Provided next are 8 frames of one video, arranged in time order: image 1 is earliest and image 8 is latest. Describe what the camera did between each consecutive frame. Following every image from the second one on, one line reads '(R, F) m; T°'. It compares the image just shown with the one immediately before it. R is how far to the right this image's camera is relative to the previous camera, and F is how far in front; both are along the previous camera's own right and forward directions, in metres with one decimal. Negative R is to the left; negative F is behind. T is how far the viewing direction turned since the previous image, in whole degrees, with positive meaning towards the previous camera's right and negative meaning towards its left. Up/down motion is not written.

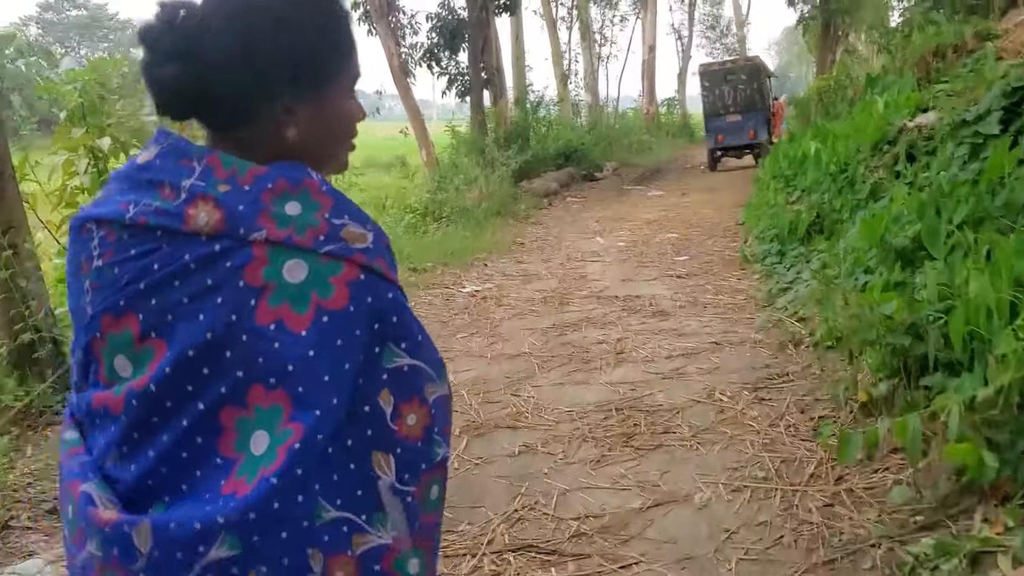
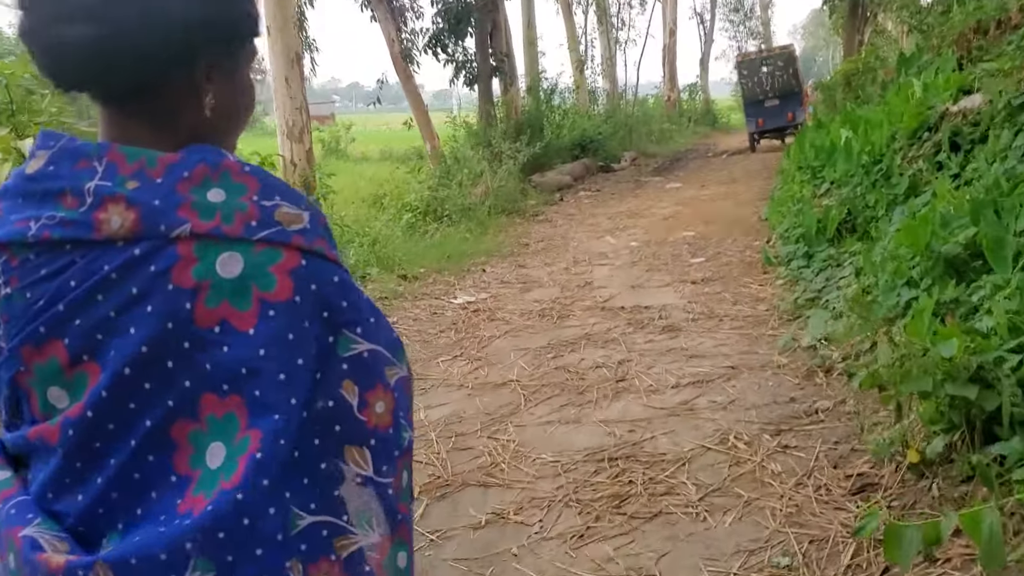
(+0.2, +0.6) m; -1°
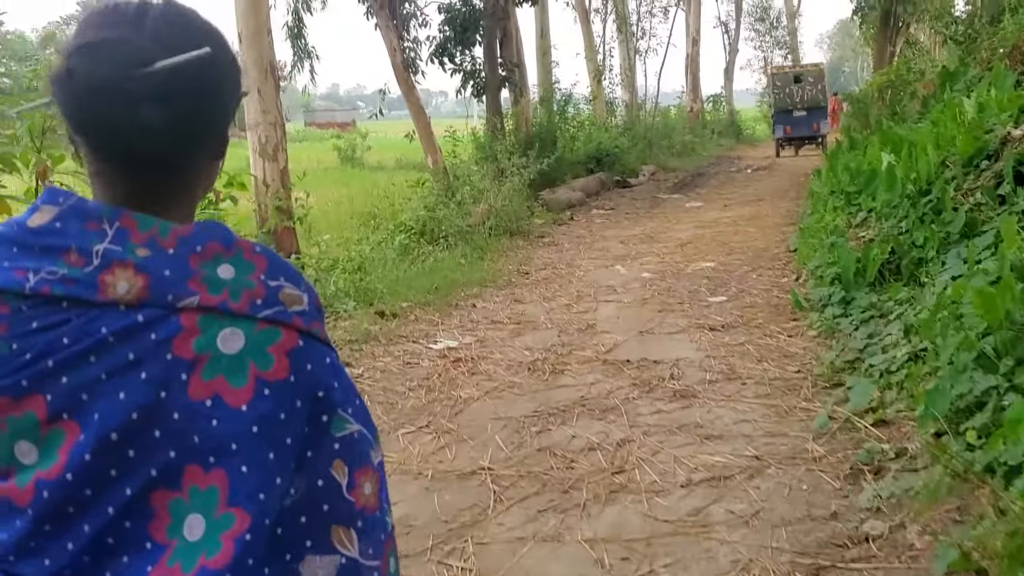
(+0.1, +0.8) m; -1°
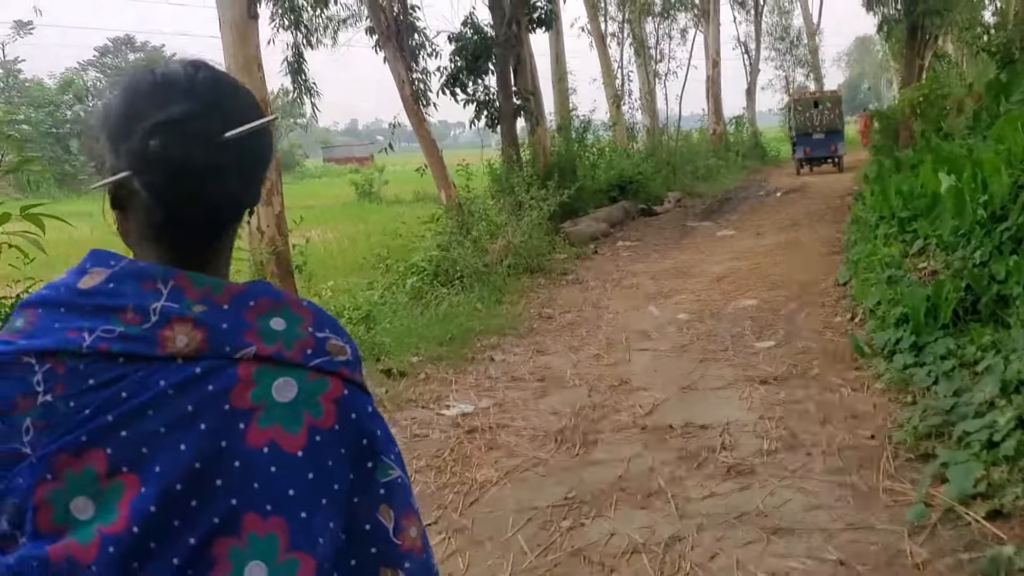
(0.0, +0.6) m; -1°
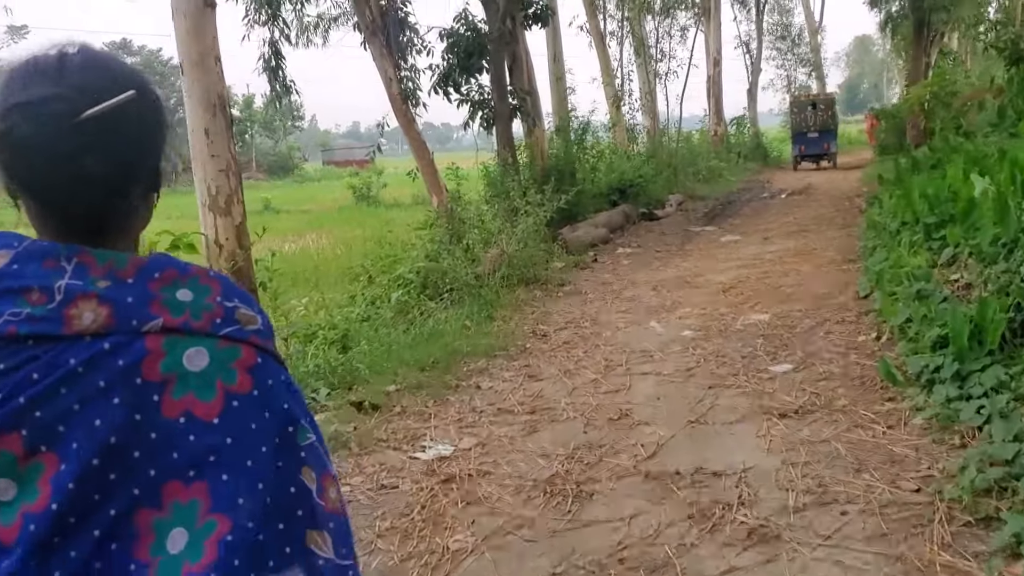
(+0.1, +0.6) m; 0°
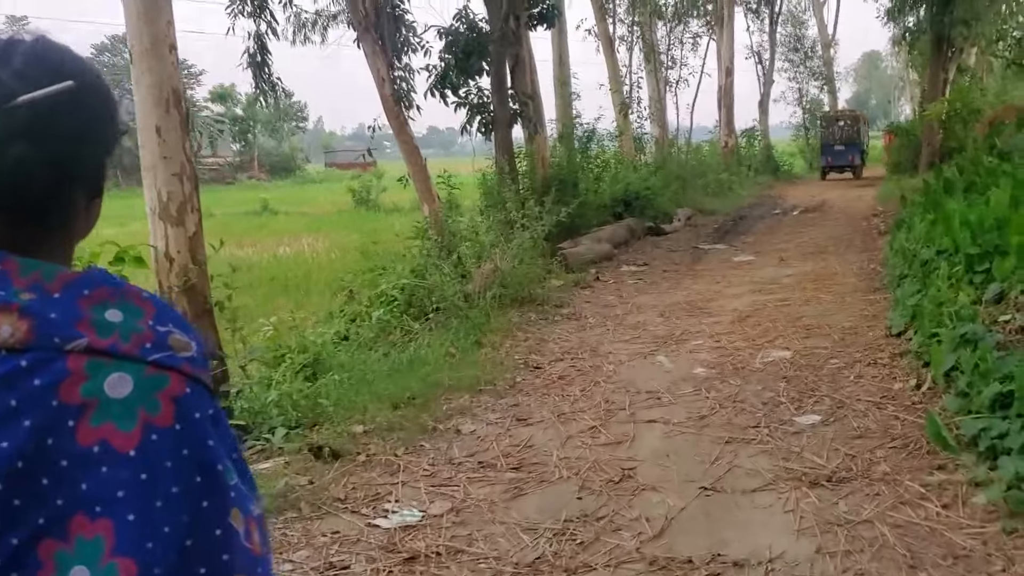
(+0.1, +0.6) m; 0°
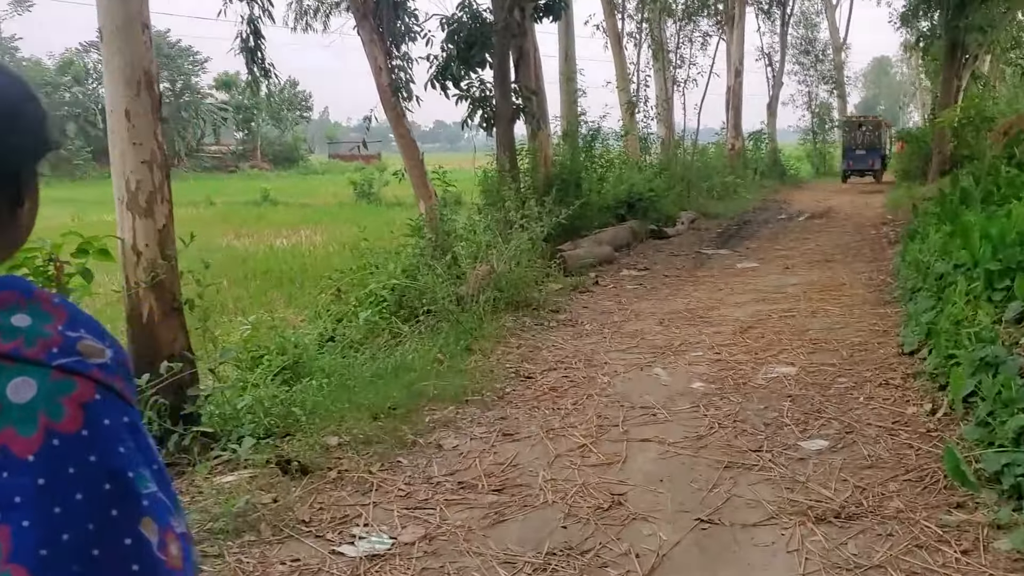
(0.0, +0.3) m; 0°
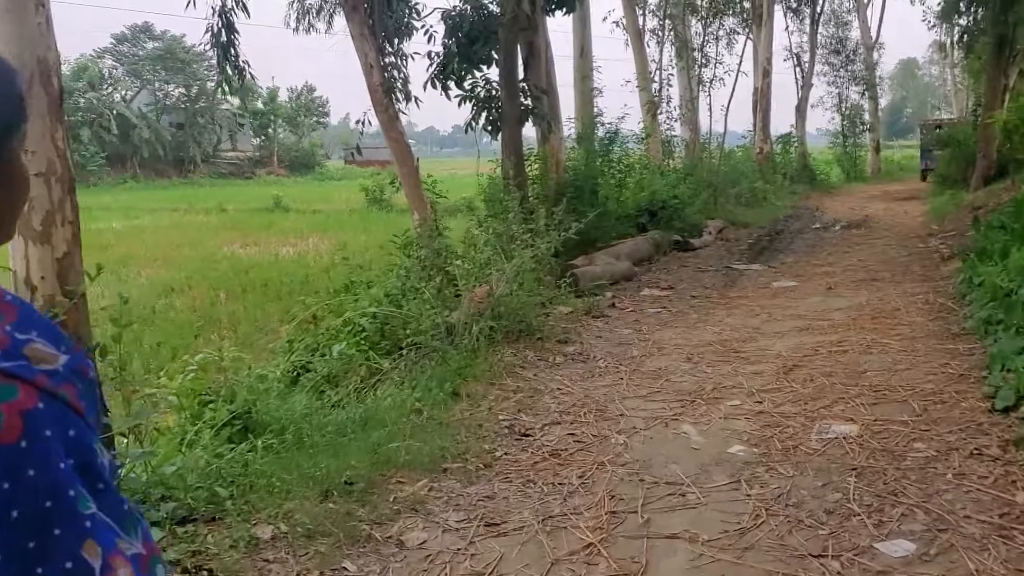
(+0.1, +0.9) m; -1°
